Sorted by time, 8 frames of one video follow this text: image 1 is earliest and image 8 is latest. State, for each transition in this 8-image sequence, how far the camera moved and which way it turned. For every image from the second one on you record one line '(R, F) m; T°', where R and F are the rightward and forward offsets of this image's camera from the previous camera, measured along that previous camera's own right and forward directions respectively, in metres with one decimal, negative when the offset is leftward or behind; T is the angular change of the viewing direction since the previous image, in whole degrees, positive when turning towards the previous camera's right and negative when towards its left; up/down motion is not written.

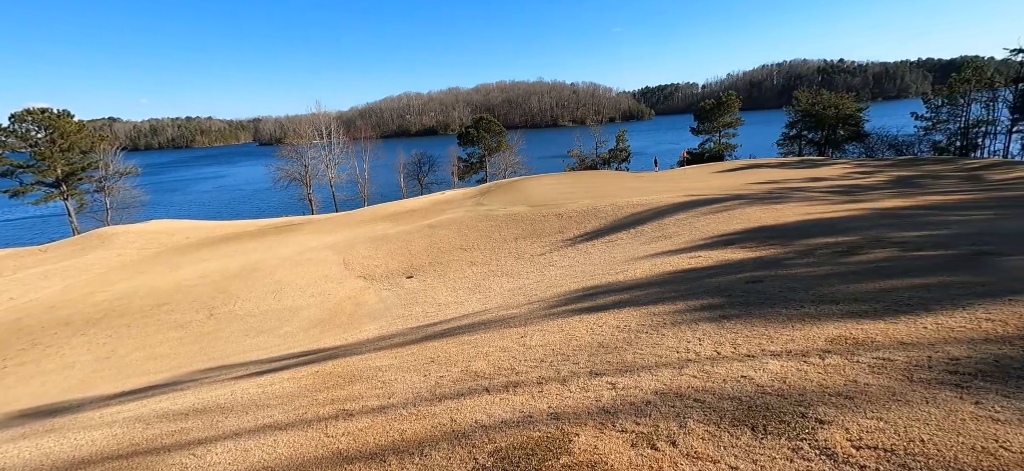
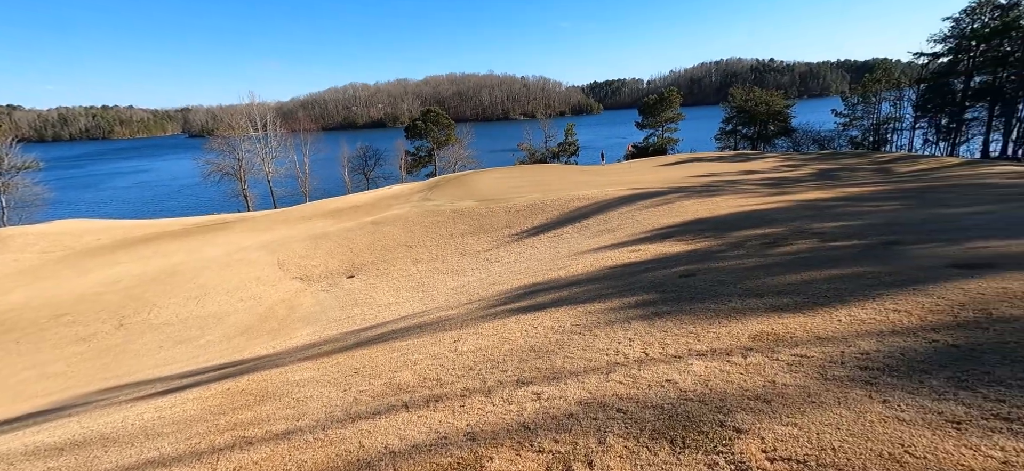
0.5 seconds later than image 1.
(+0.1, +0.1) m; +5°
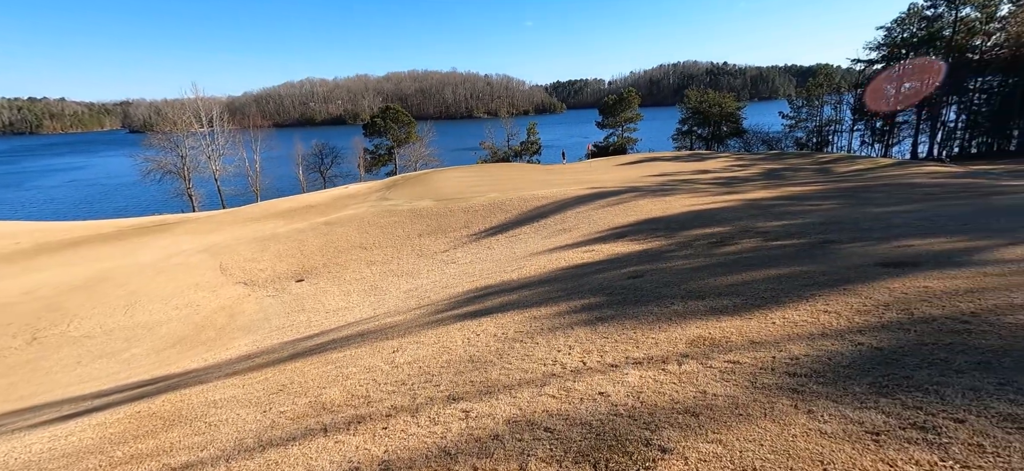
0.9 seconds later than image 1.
(+0.2, +0.1) m; +4°
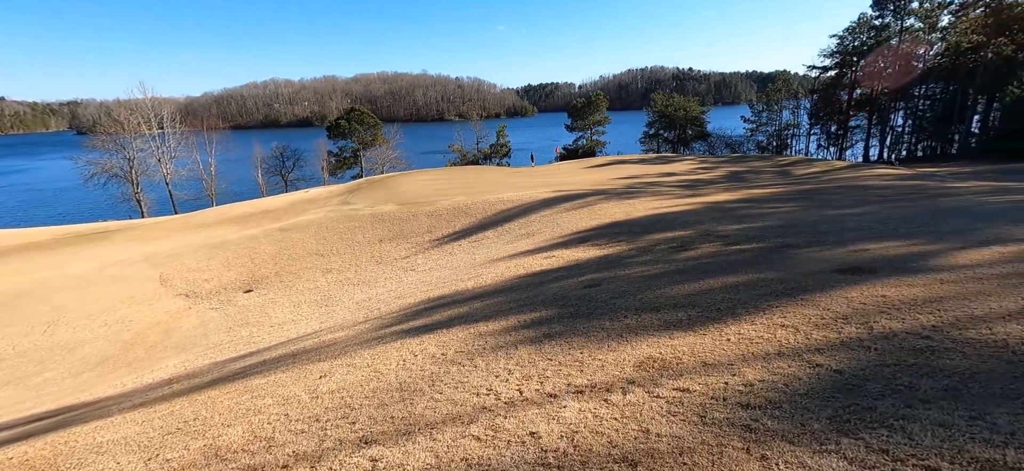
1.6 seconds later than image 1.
(+0.2, +0.3) m; +3°
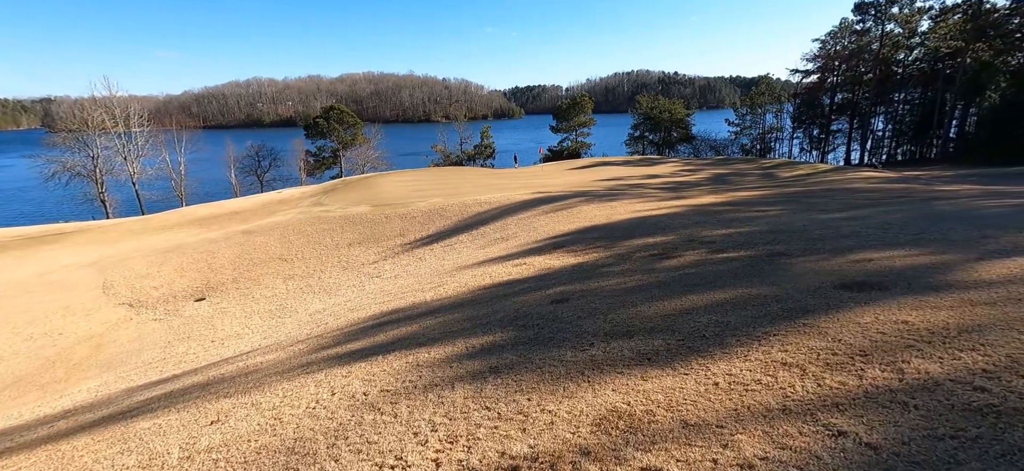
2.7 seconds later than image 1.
(+0.2, +0.6) m; +2°
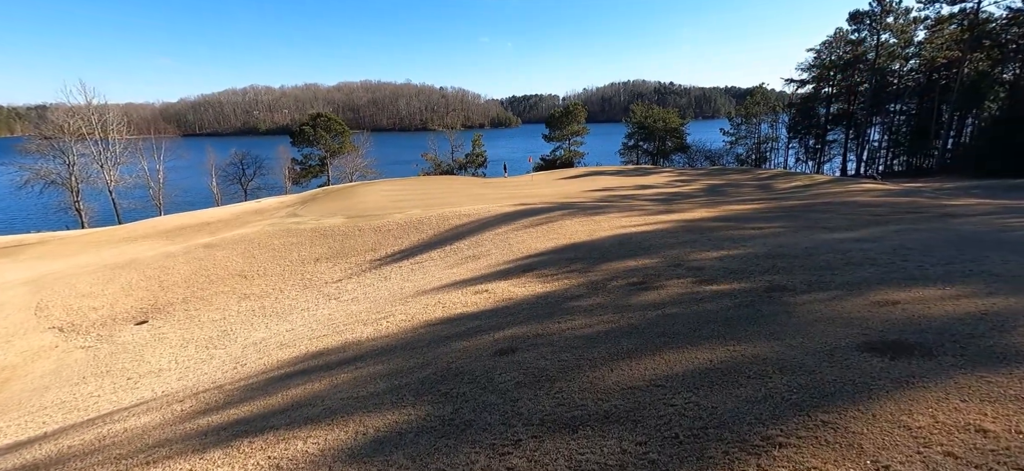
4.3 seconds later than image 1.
(+0.4, +0.8) m; 0°
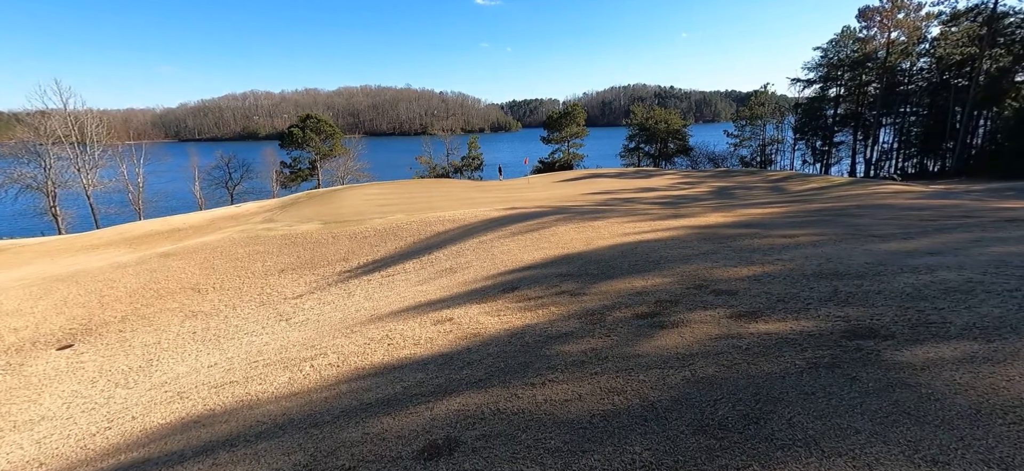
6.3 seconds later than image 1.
(+0.2, +1.2) m; 0°
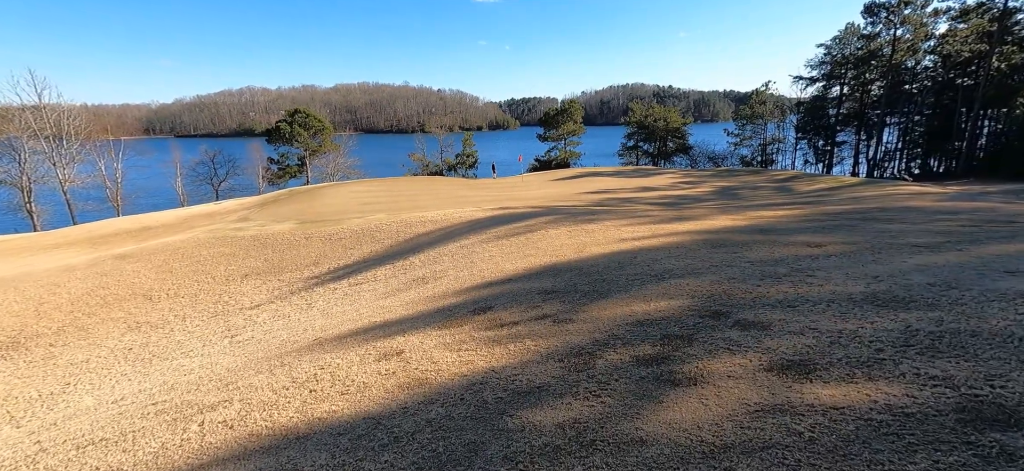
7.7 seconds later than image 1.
(+0.2, +0.9) m; 0°
